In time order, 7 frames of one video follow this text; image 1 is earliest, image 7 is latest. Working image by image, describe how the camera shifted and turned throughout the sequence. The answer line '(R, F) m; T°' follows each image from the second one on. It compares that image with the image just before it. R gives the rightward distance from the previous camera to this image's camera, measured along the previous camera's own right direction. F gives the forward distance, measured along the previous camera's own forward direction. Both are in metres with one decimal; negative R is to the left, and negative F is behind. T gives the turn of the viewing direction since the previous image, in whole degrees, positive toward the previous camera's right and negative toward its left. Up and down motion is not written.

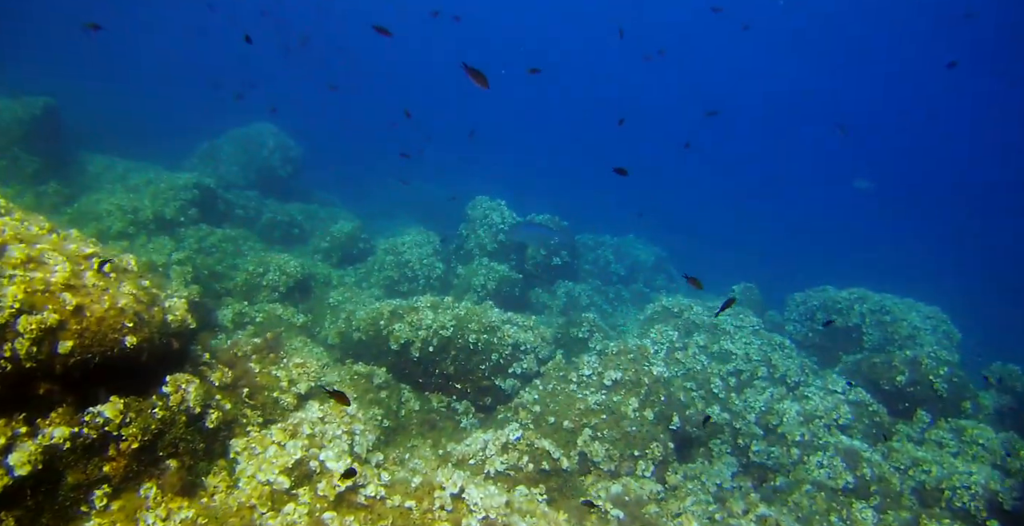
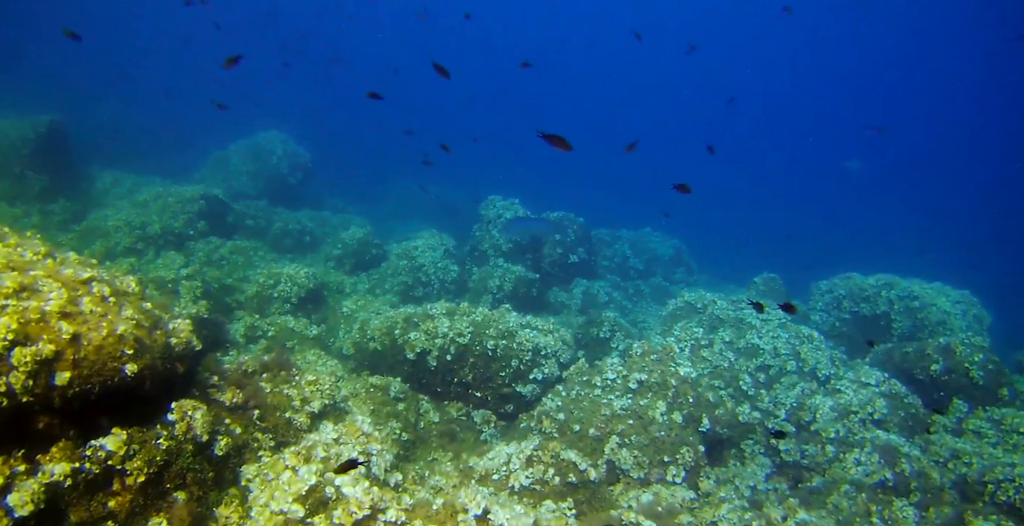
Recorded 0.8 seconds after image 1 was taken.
(0.0, +0.4) m; -1°
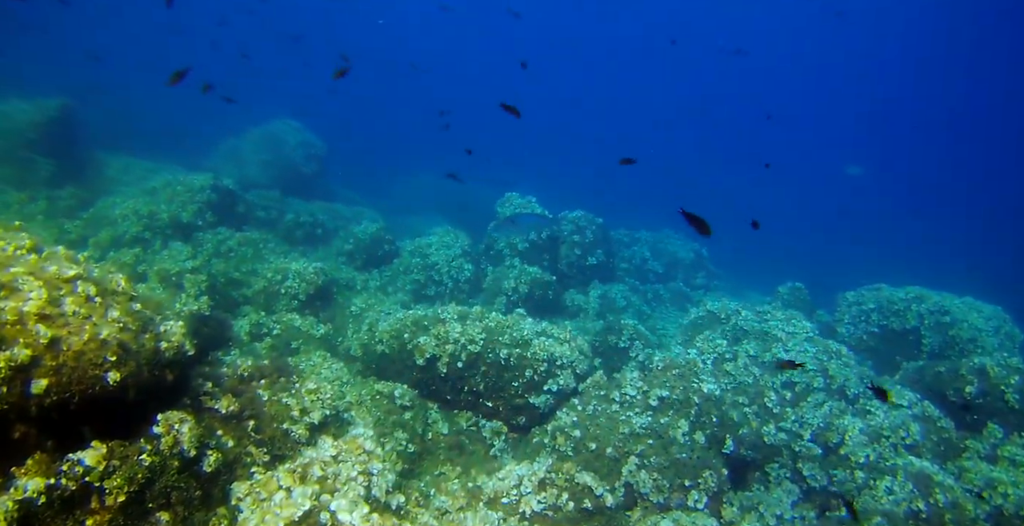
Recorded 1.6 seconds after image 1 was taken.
(0.0, +0.5) m; -1°
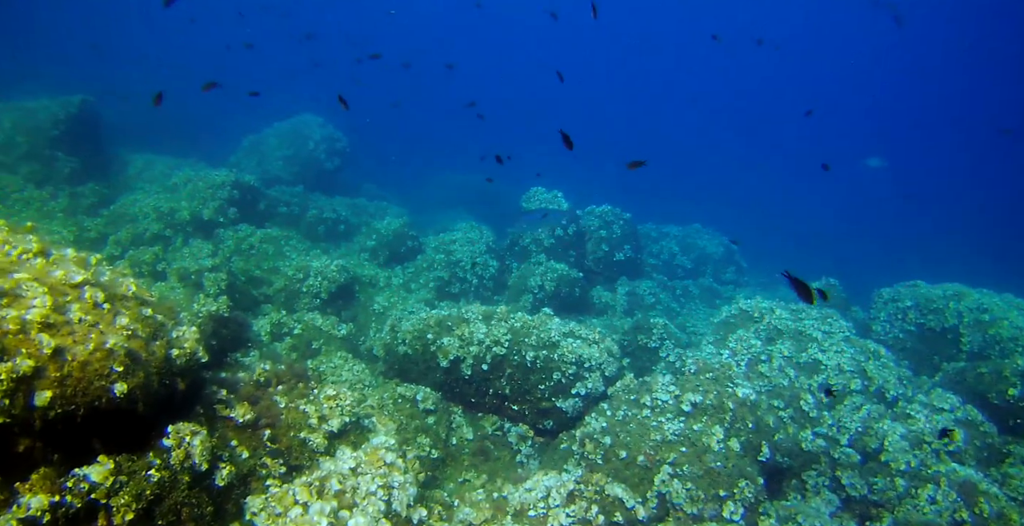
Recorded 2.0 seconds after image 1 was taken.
(0.0, +0.4) m; -2°
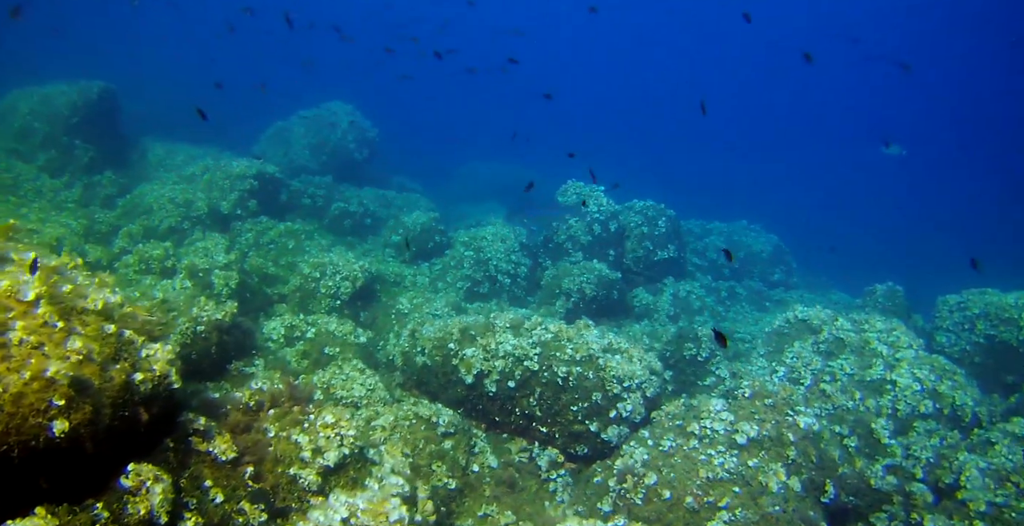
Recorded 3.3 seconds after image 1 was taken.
(+0.1, +1.0) m; -3°
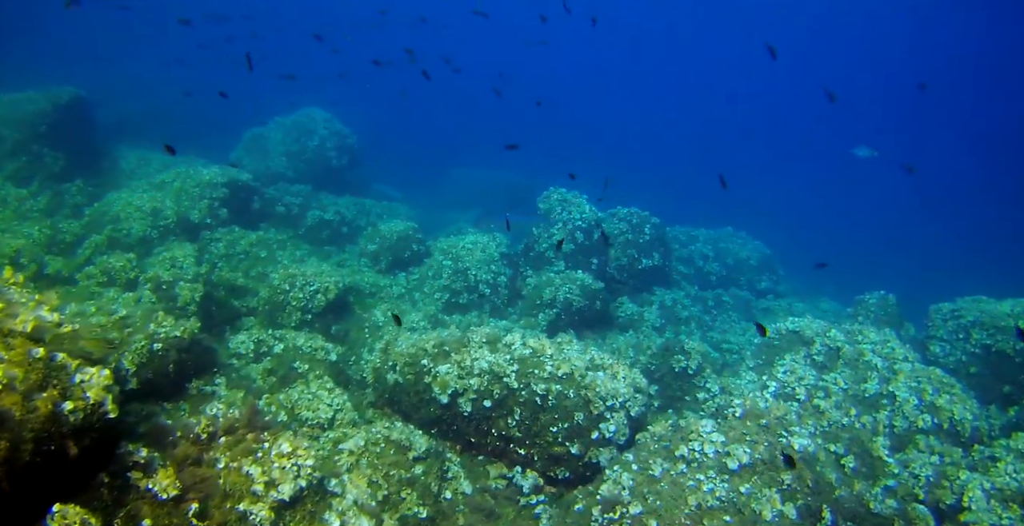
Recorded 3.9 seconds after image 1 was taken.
(+0.1, +0.4) m; +1°
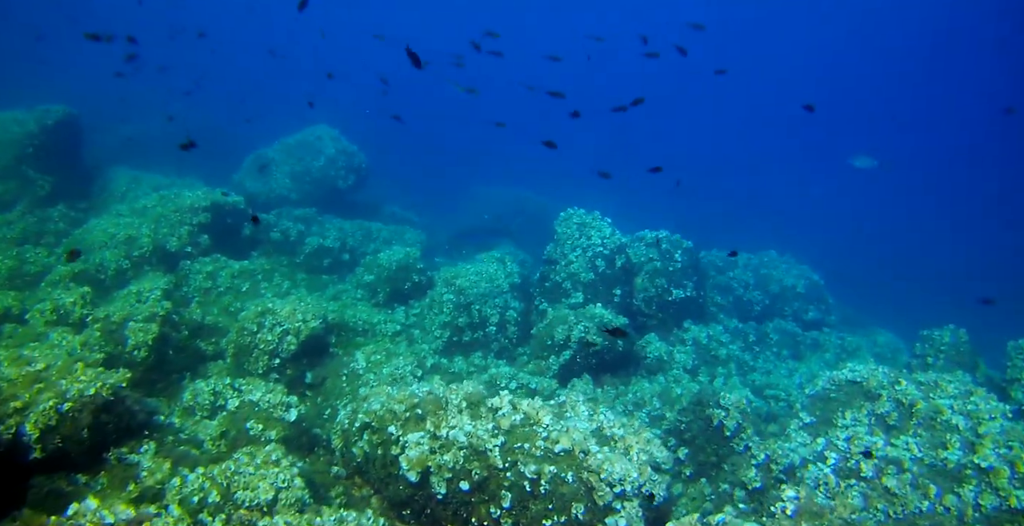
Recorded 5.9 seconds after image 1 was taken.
(+0.5, +1.5) m; -4°
